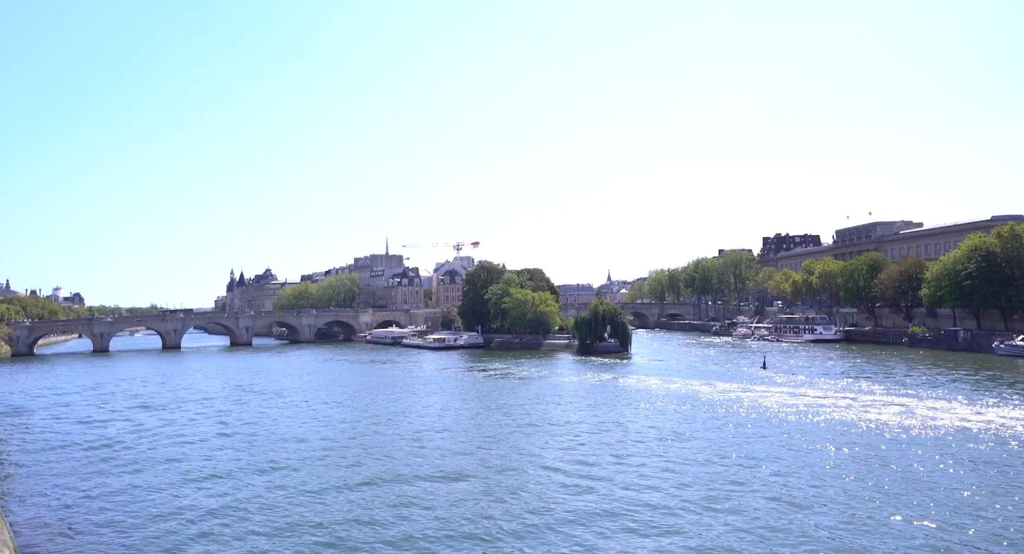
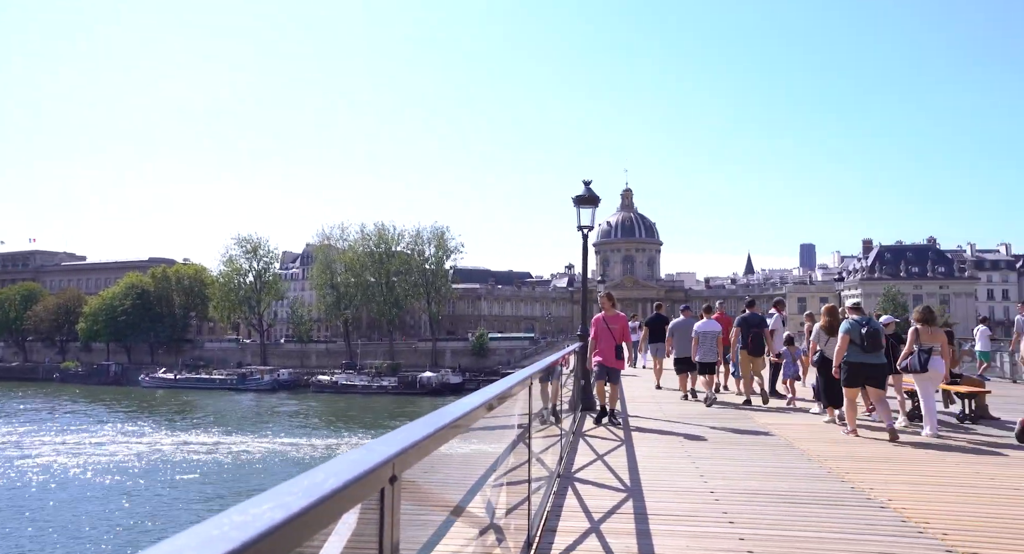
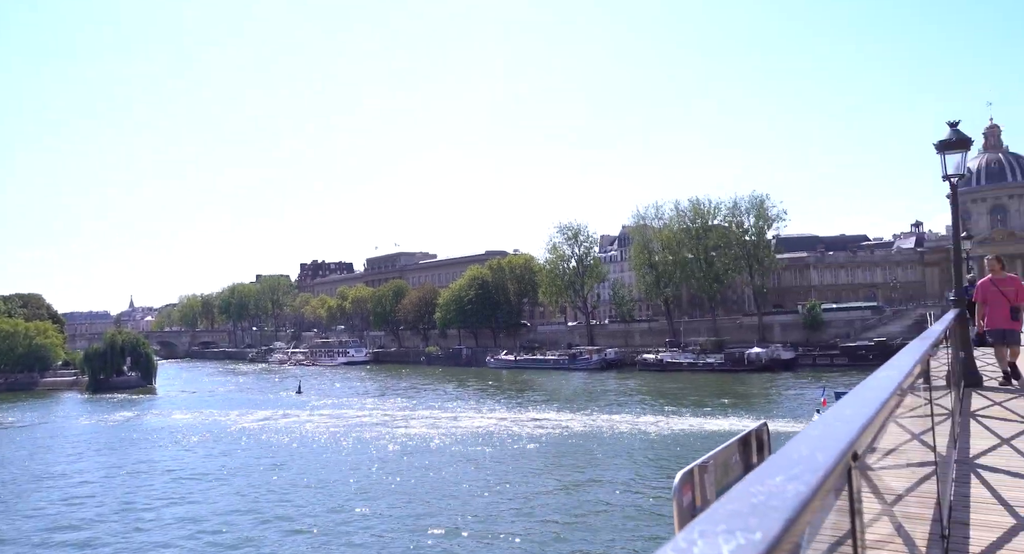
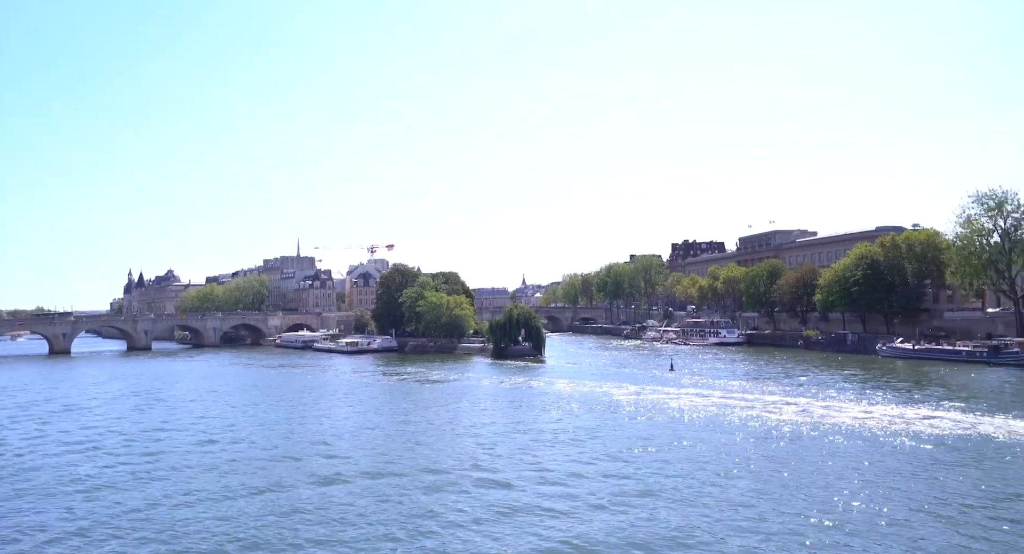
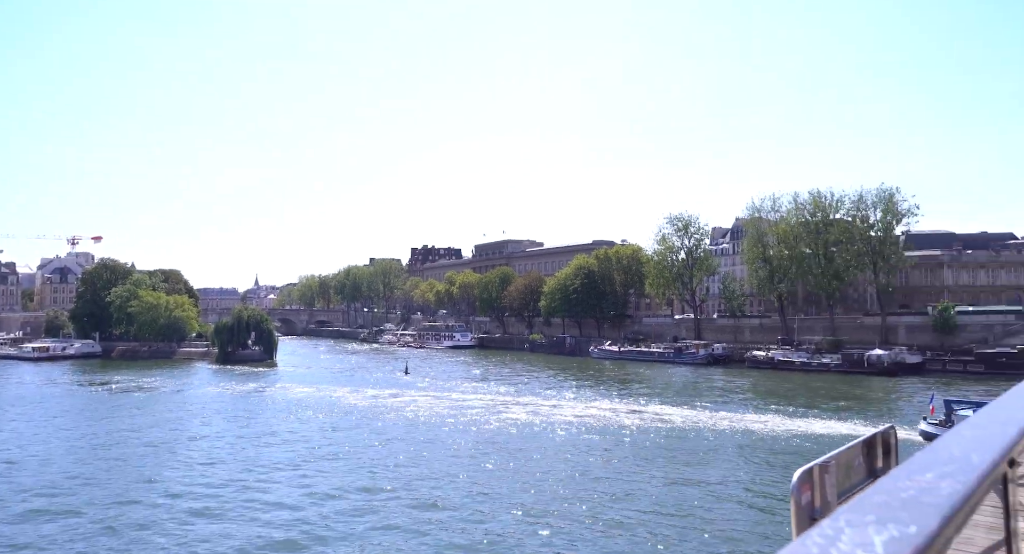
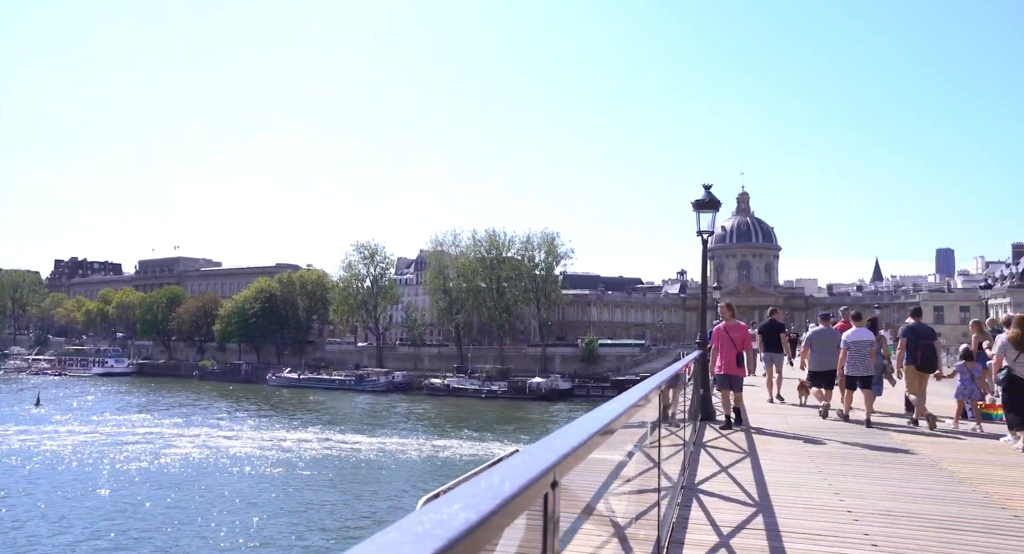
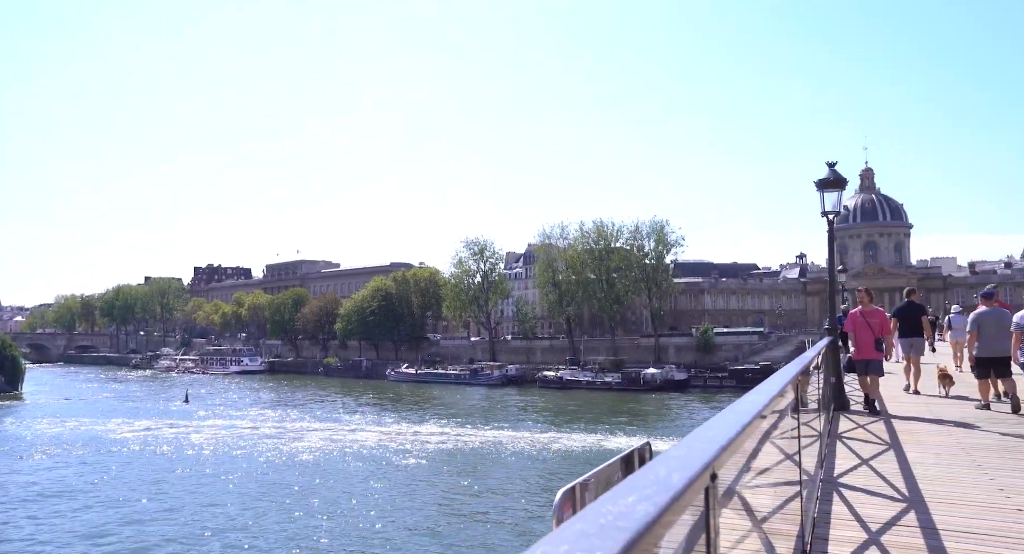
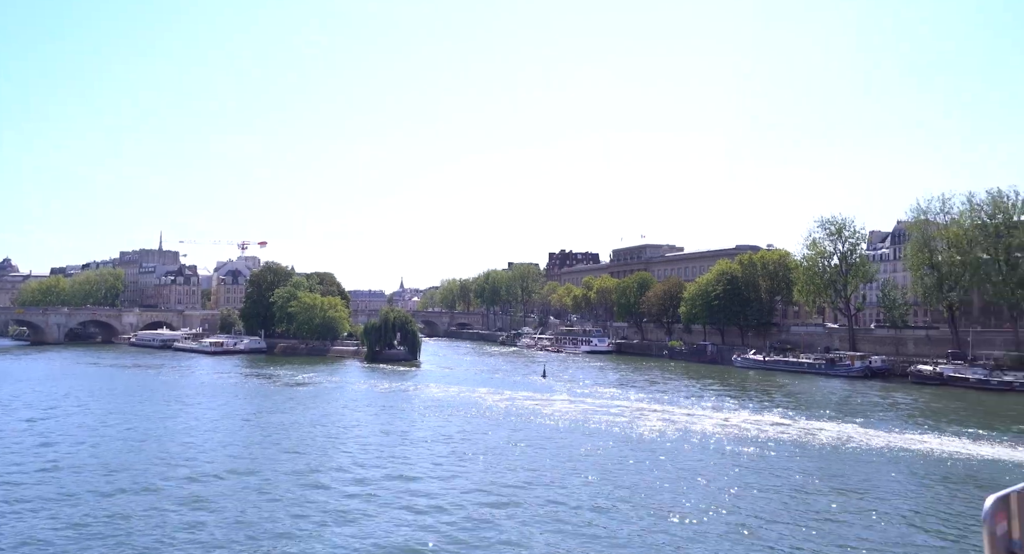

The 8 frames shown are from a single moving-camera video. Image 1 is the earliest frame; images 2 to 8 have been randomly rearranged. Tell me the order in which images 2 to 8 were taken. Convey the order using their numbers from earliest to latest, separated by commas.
4, 8, 5, 3, 7, 6, 2
